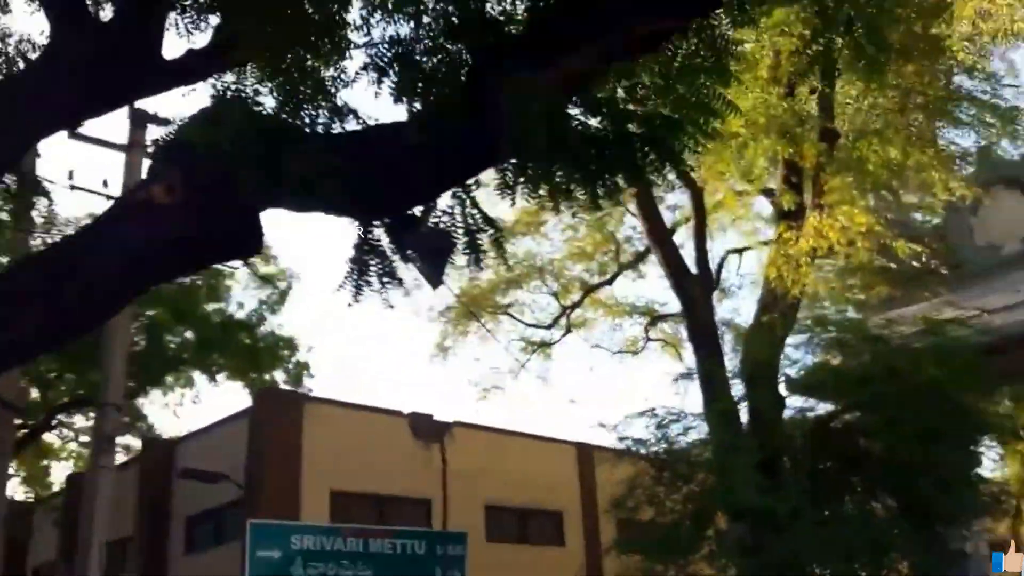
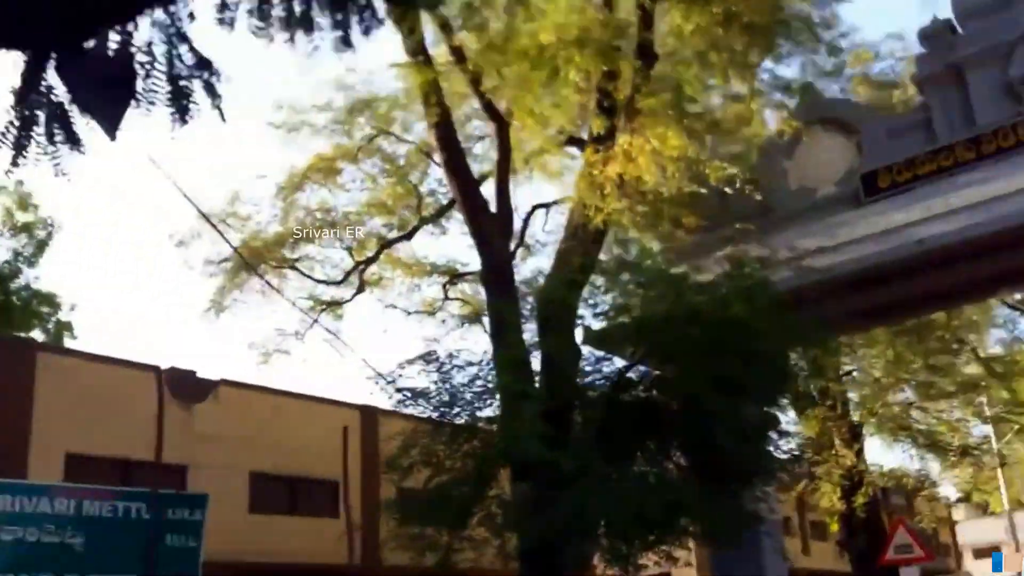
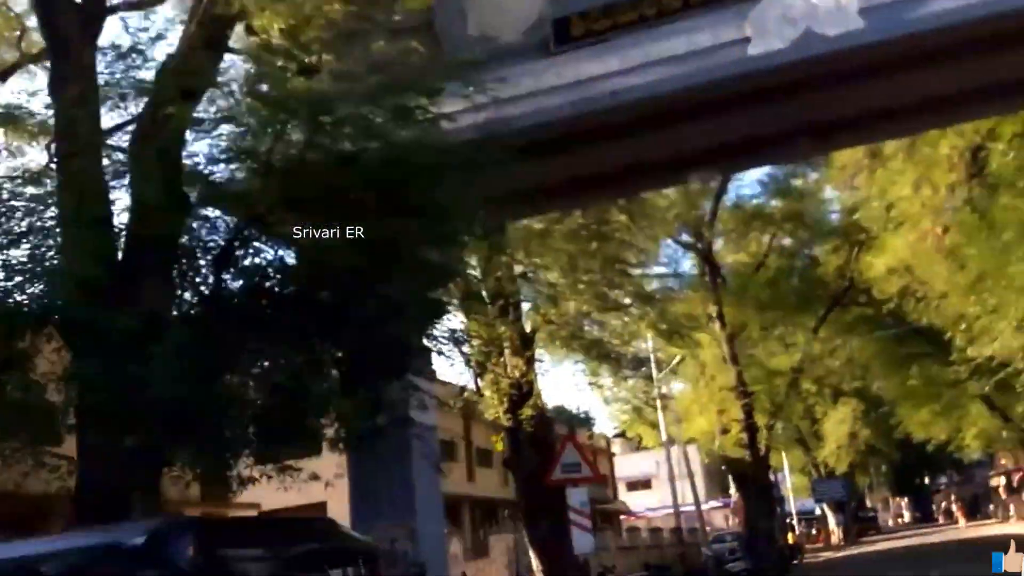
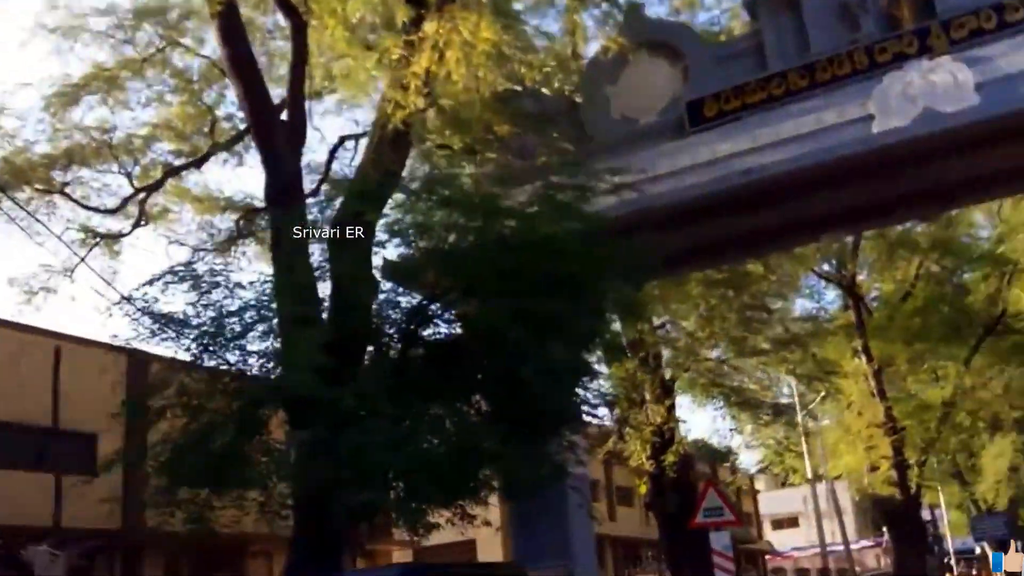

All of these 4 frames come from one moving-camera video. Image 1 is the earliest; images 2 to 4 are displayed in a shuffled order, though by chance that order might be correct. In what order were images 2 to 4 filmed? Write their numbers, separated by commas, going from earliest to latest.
2, 4, 3
